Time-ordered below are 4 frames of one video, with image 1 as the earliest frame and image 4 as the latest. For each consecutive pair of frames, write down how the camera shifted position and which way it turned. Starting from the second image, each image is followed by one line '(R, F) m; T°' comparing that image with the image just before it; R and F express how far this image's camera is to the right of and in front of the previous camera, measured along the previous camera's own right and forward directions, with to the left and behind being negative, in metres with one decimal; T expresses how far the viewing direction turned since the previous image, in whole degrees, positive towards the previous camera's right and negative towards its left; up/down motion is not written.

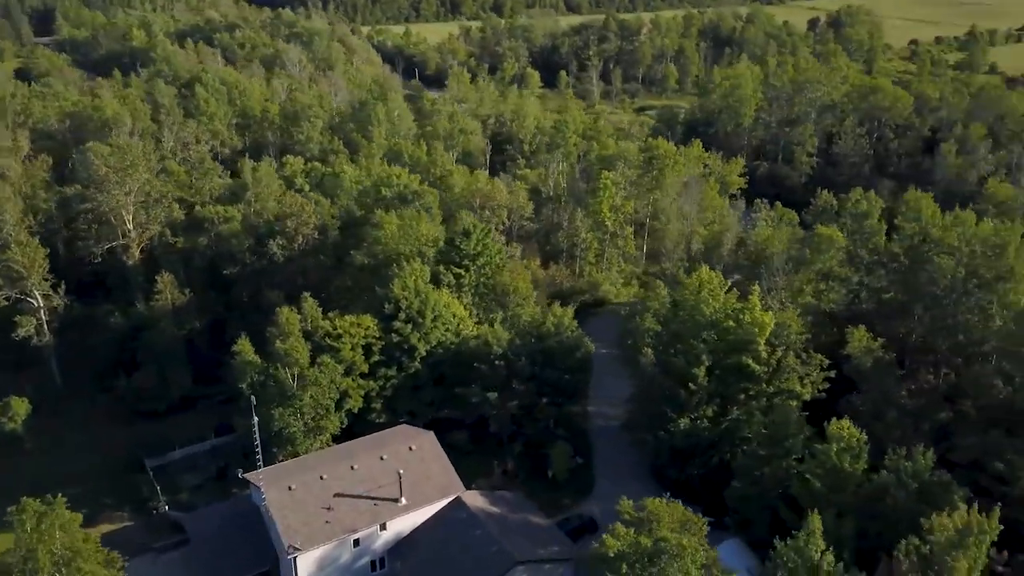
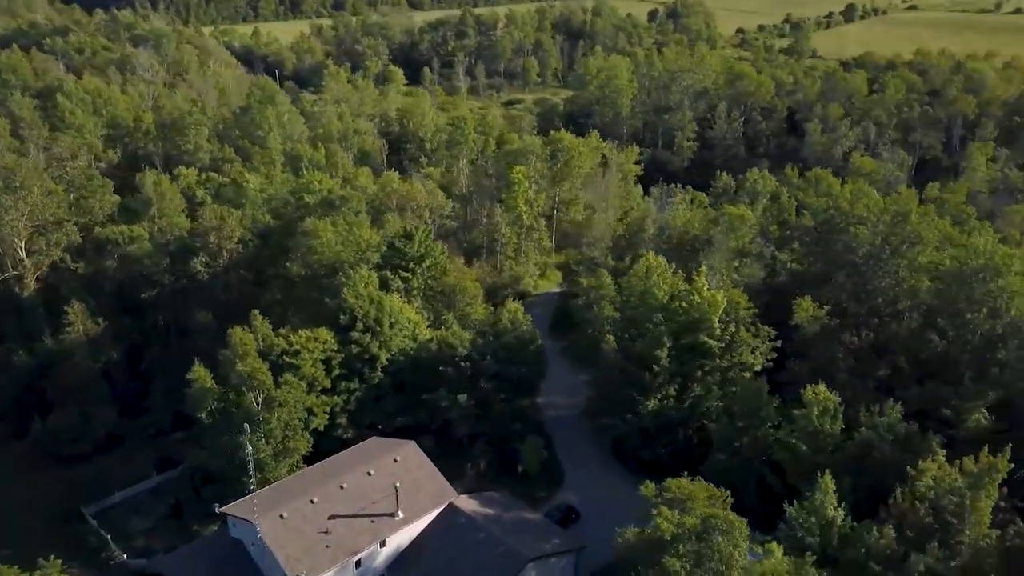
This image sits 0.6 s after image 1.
(-7.1, +0.9) m; +10°
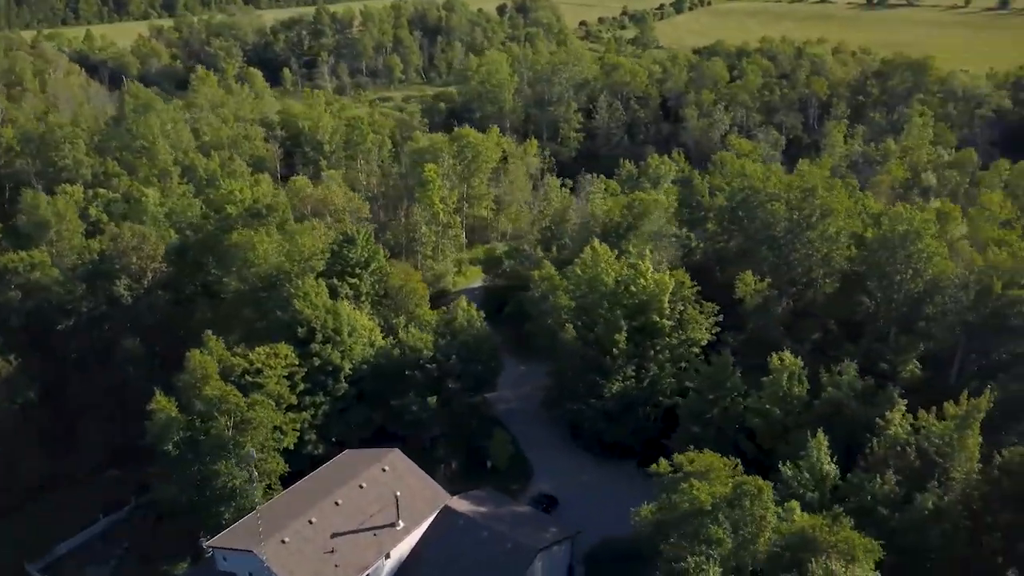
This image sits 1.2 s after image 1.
(-7.0, +0.5) m; +10°
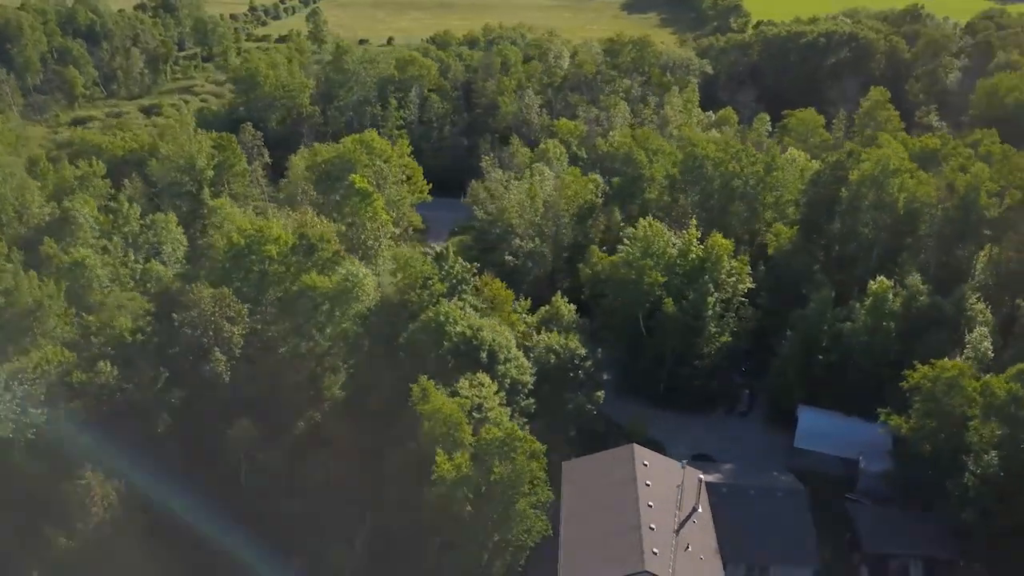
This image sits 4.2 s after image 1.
(-32.4, +7.6) m; +27°
